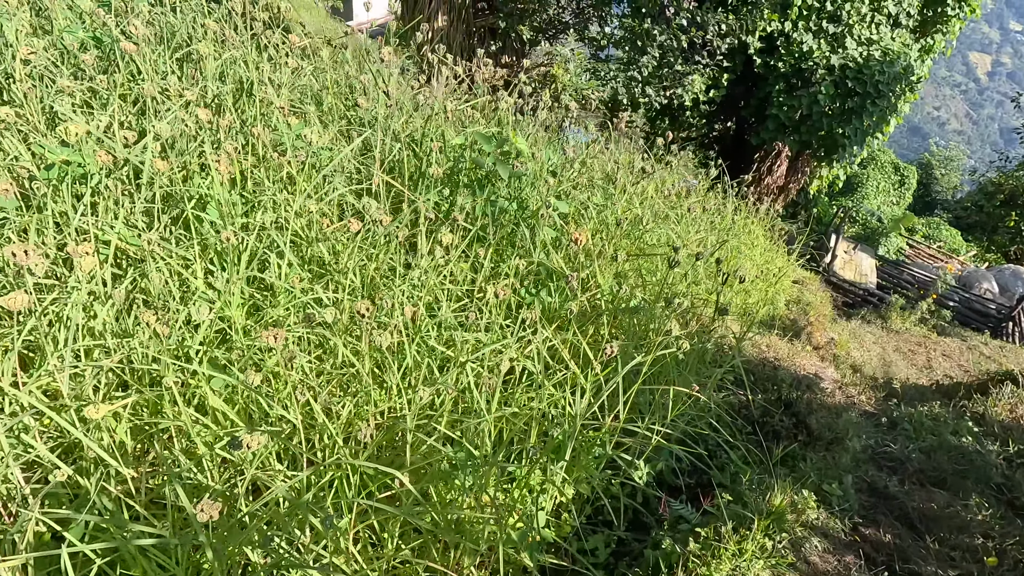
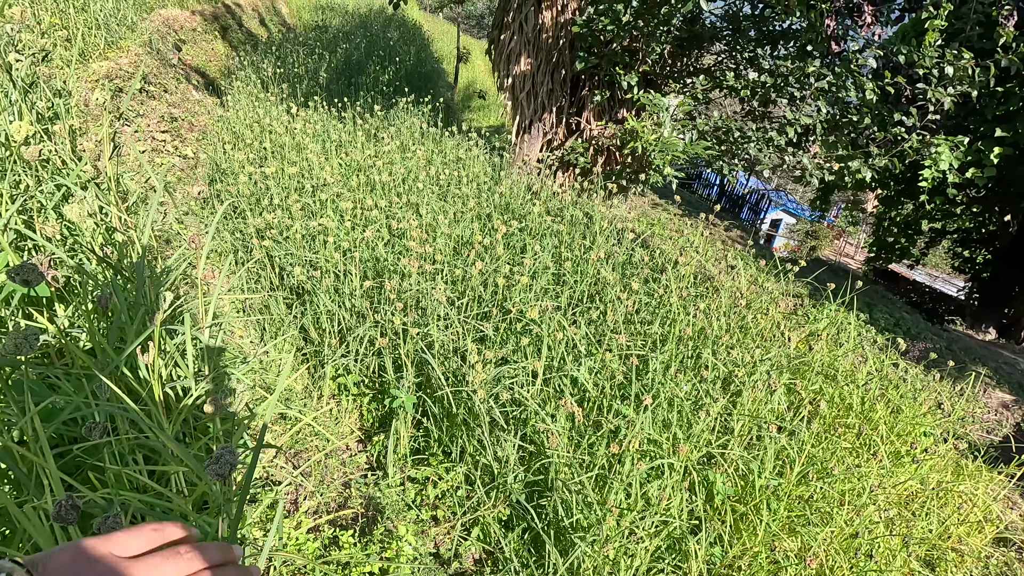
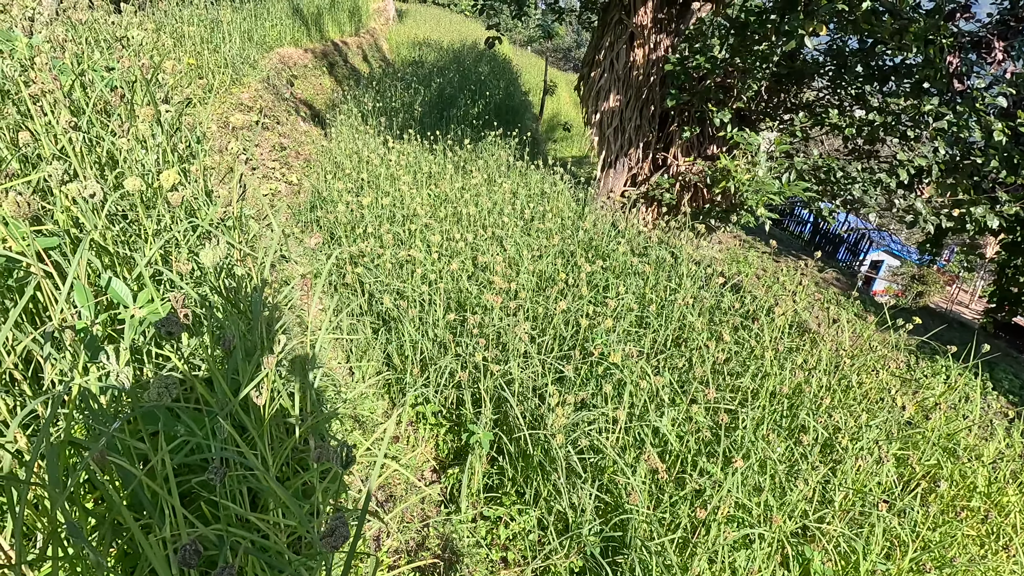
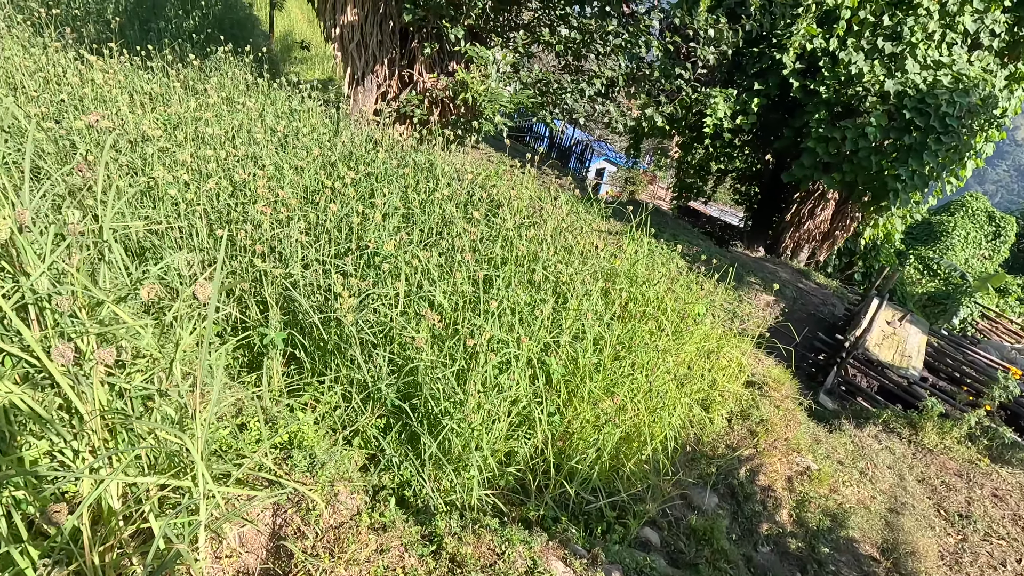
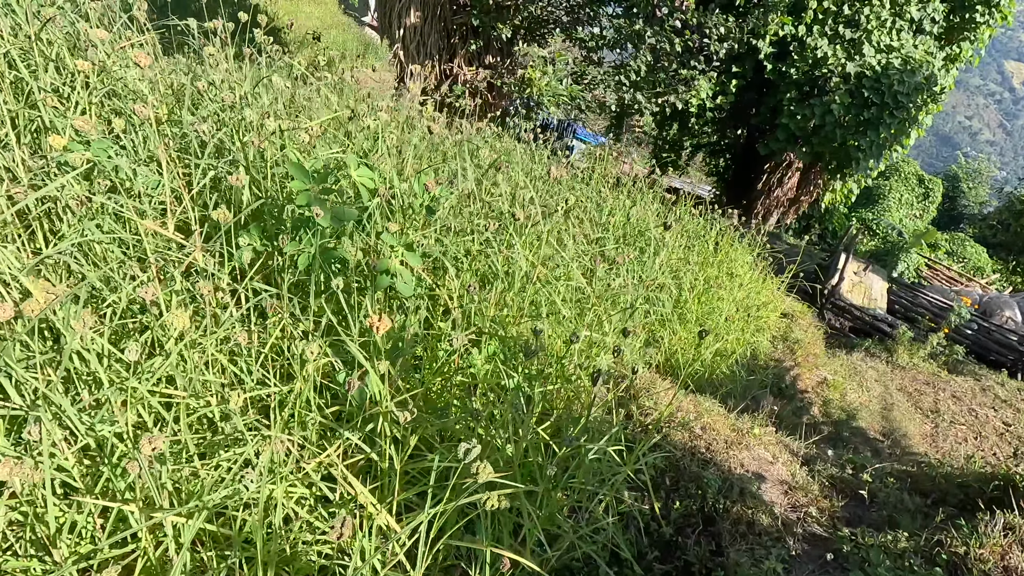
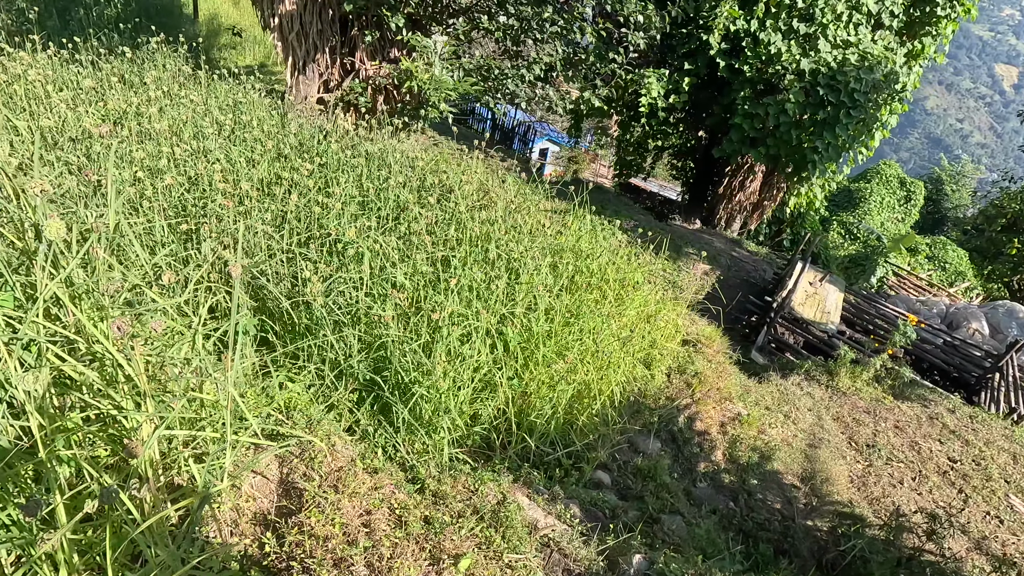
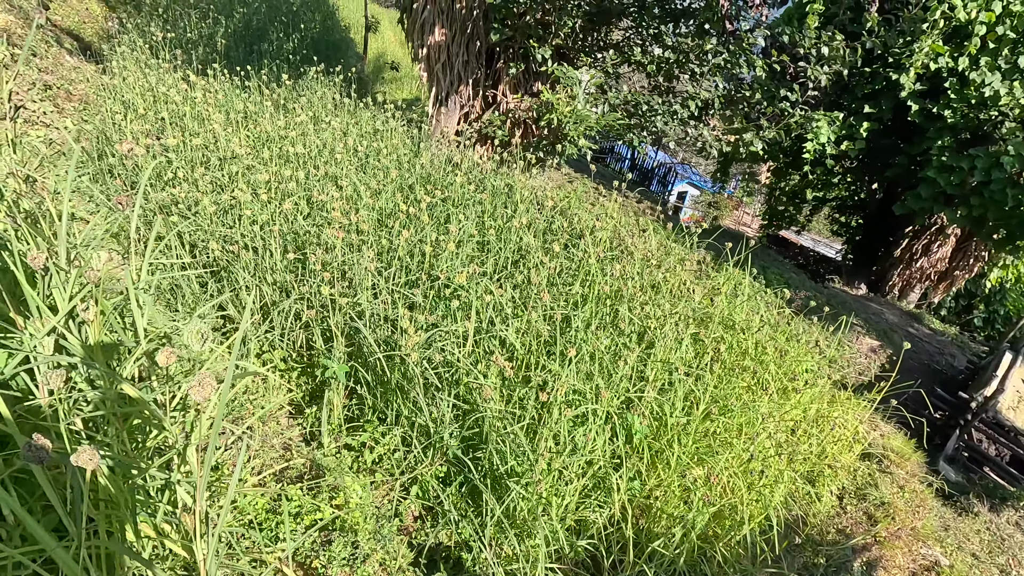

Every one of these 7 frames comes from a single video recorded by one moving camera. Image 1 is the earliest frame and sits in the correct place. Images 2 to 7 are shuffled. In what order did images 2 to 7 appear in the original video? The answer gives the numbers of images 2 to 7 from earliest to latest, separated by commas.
5, 6, 4, 7, 2, 3
